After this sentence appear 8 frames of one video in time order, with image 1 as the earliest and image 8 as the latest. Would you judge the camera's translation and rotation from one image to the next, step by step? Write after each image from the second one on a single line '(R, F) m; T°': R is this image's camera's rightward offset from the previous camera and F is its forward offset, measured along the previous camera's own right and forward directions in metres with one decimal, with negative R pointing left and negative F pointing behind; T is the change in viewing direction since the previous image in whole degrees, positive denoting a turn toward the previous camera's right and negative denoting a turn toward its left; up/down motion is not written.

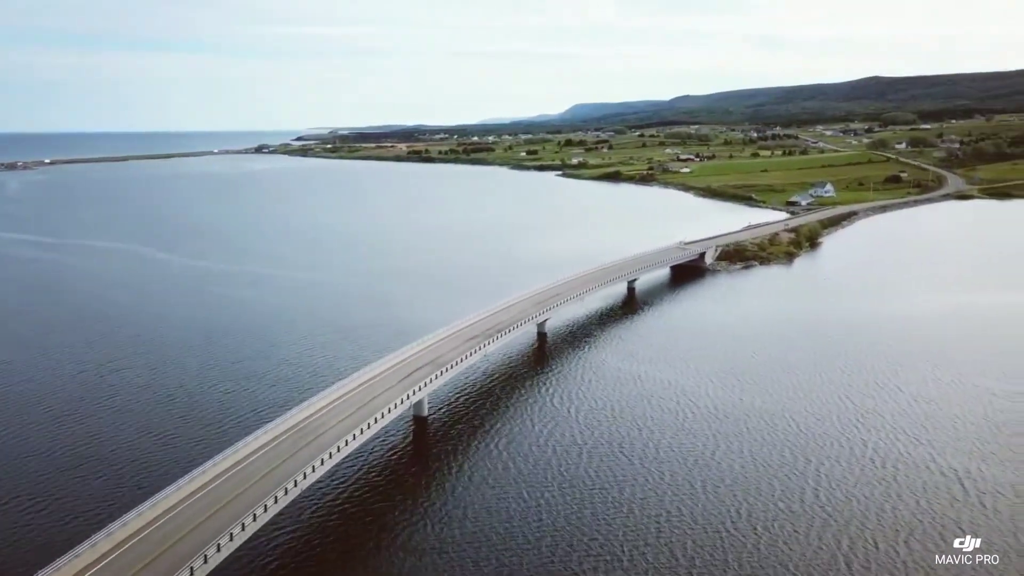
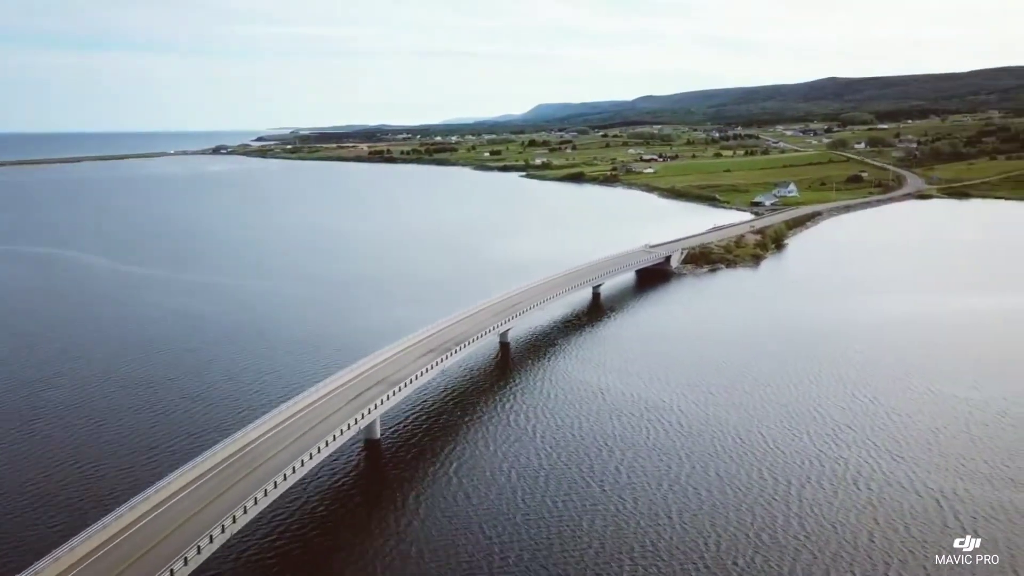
(+0.3, +1.5) m; +3°
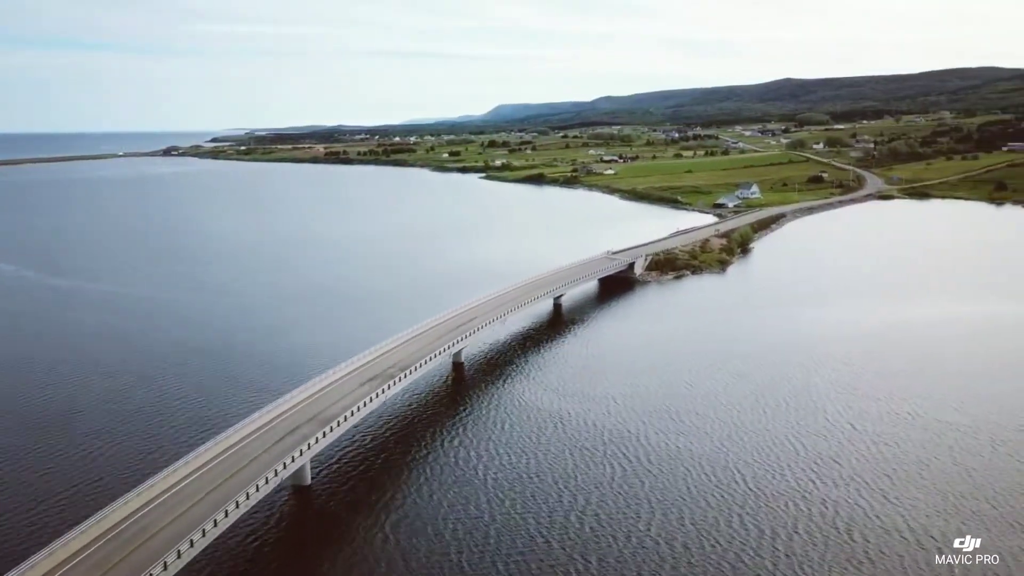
(+0.4, +2.5) m; +3°
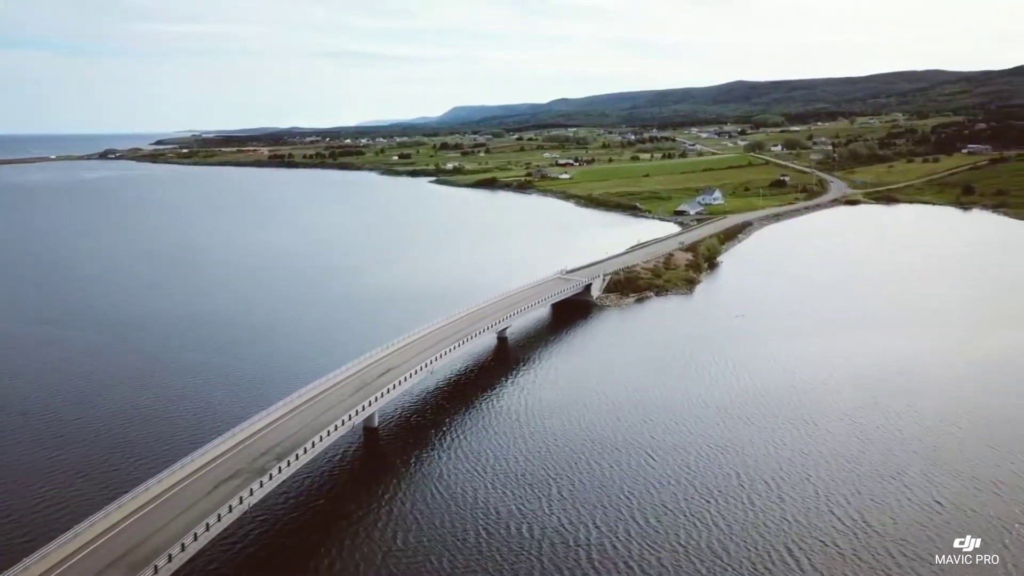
(+0.9, +5.2) m; +3°
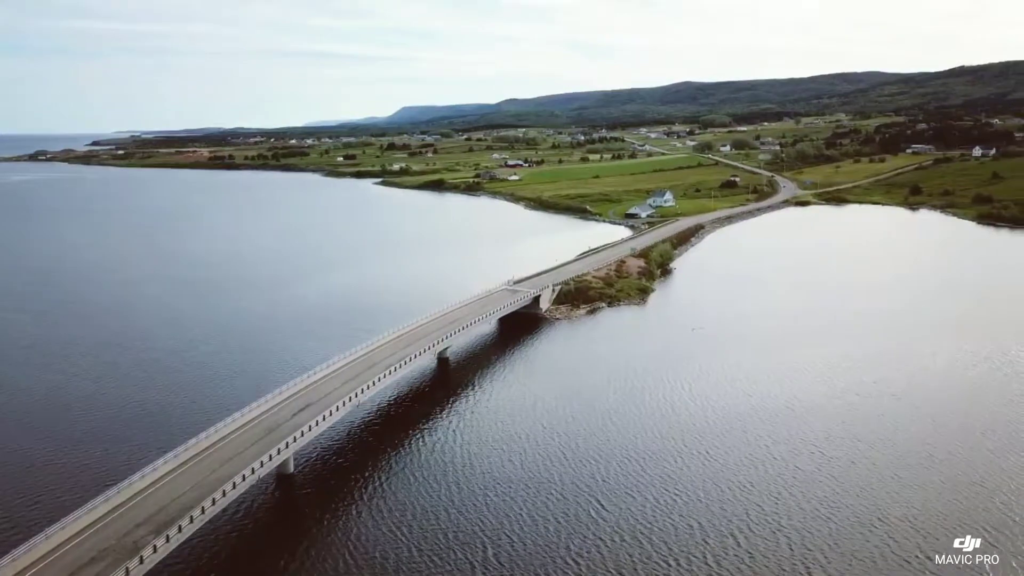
(+0.5, +2.6) m; +4°
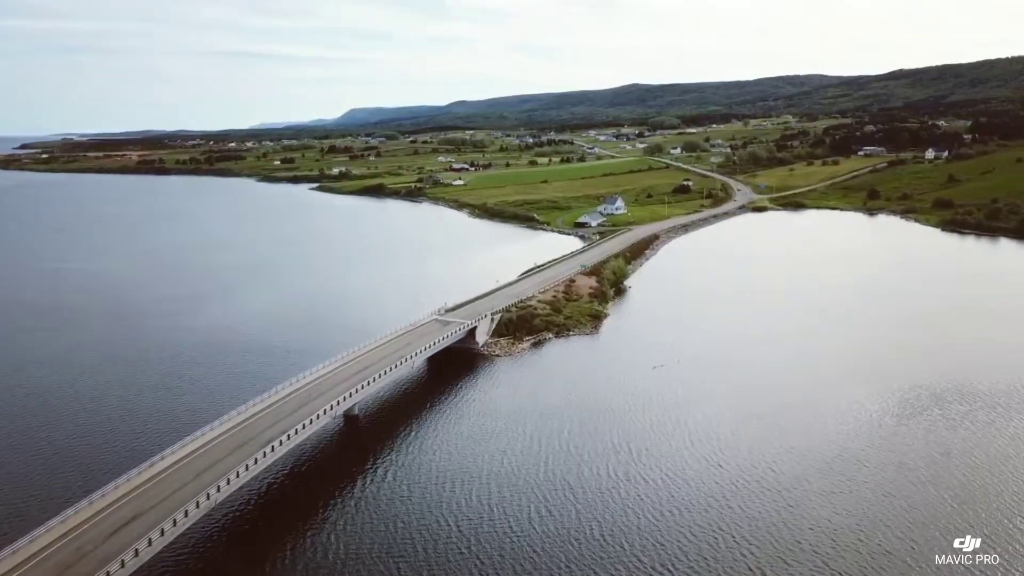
(+0.8, +4.7) m; +4°
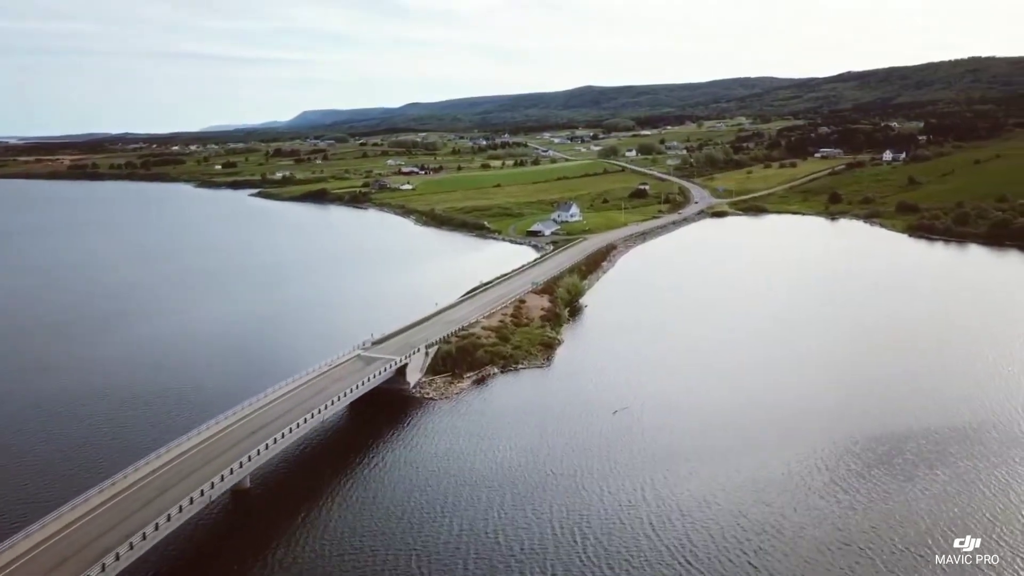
(+0.7, +3.9) m; +3°
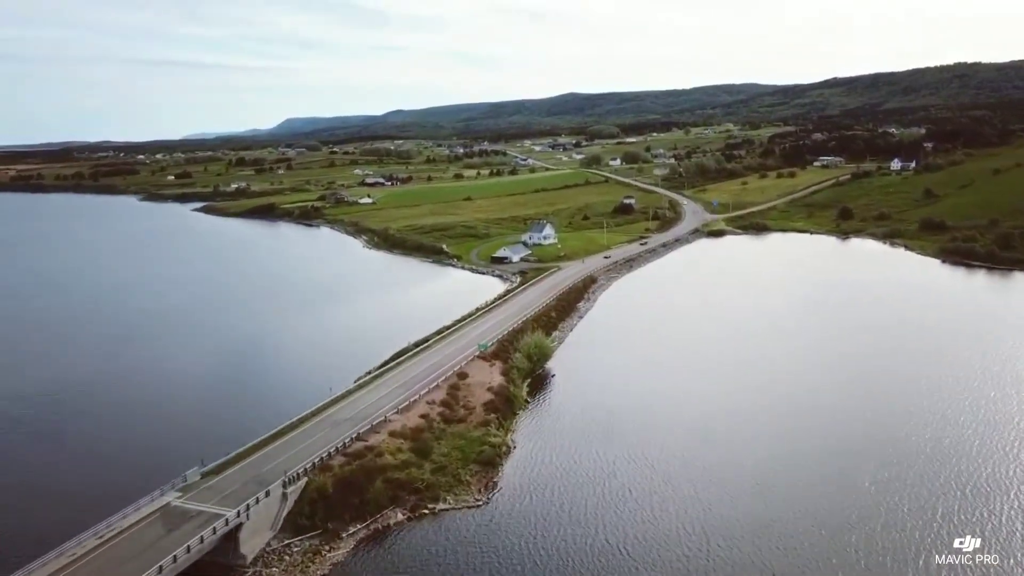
(+1.5, +8.7) m; +1°
